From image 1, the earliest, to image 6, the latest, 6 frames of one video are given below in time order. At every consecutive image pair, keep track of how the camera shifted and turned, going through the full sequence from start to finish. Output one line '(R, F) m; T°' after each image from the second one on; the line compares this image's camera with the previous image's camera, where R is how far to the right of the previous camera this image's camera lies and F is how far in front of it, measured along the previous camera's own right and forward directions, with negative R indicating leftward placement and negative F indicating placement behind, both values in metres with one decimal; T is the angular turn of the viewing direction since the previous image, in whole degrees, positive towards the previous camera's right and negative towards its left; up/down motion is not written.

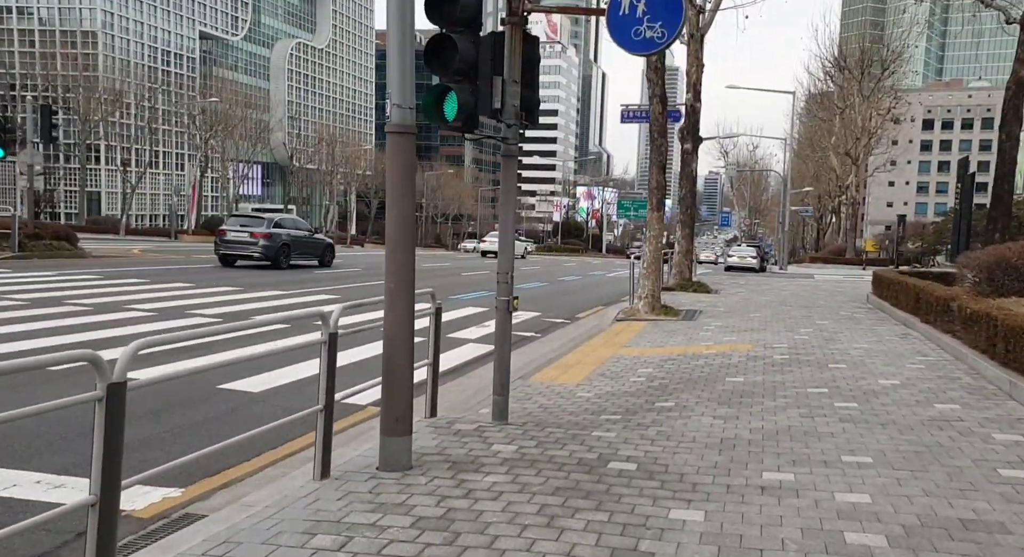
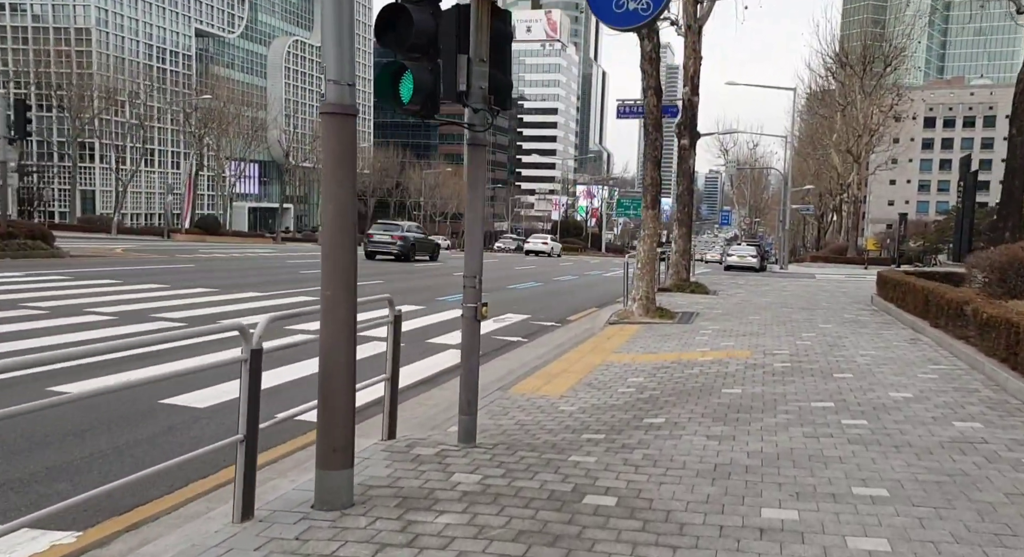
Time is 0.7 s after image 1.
(+0.2, +0.8) m; 0°
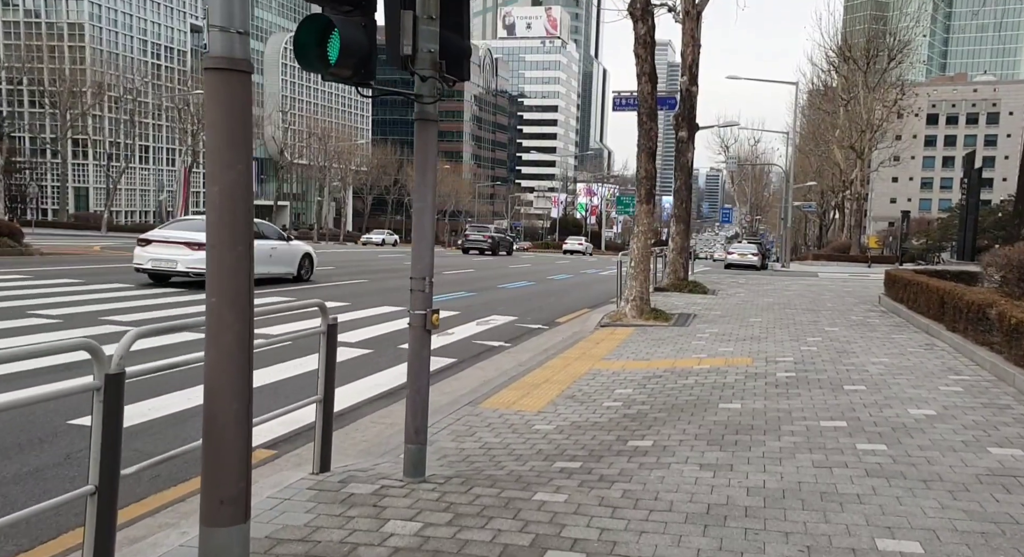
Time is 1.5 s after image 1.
(+0.2, +1.0) m; 0°
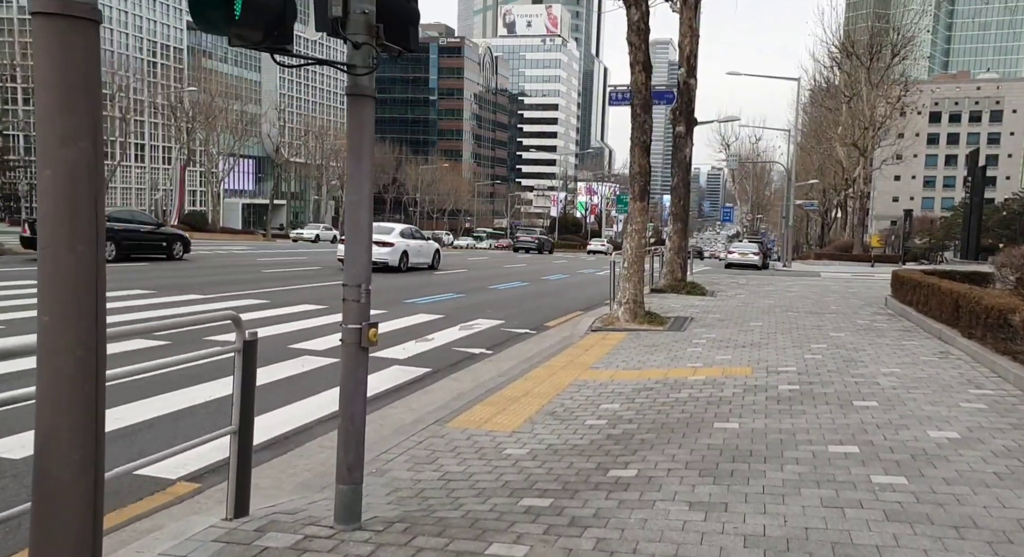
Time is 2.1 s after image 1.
(+0.2, +0.8) m; 0°
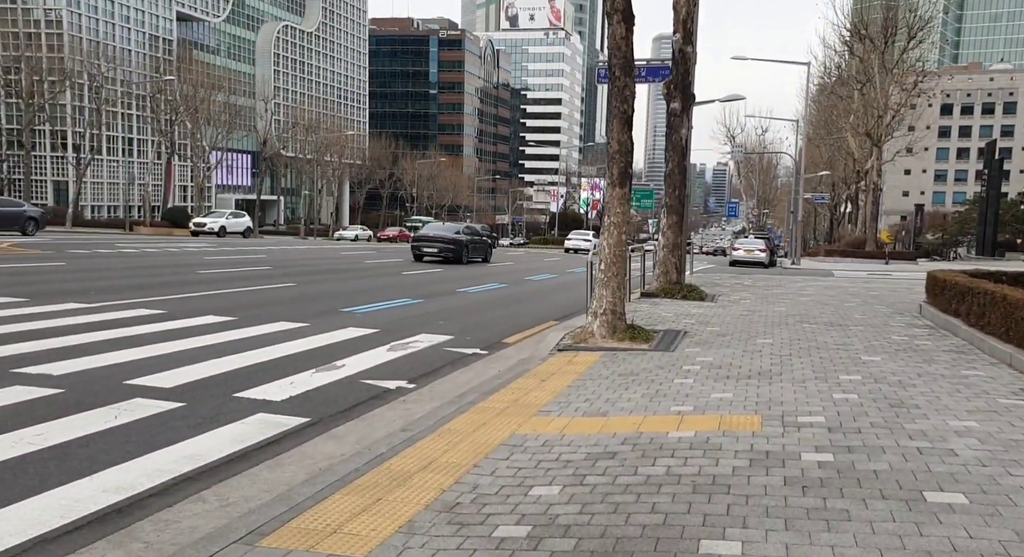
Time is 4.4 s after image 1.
(+0.7, +2.8) m; 0°
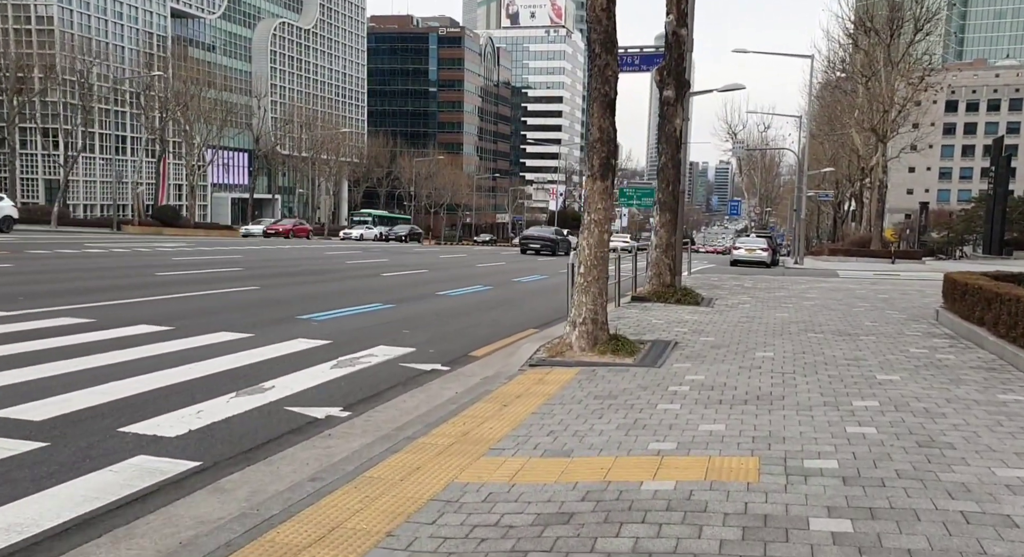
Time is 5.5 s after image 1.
(+0.4, +1.3) m; 0°
